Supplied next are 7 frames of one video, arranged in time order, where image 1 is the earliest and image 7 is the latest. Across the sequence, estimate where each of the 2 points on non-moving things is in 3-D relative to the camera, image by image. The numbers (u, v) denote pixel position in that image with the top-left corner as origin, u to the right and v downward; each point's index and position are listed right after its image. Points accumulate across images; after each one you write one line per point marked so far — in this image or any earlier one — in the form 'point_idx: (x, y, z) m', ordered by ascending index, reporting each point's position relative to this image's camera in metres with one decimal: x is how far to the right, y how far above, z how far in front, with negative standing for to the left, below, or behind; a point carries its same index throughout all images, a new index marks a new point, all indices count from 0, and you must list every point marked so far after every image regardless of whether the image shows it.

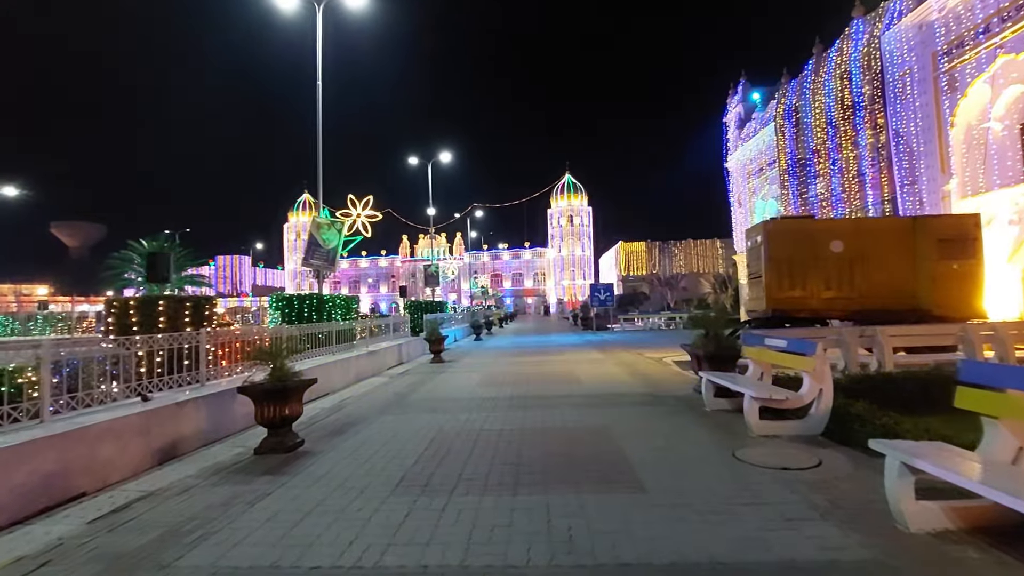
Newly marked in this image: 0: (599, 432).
0: (+1.2, -2.0, +6.8) m
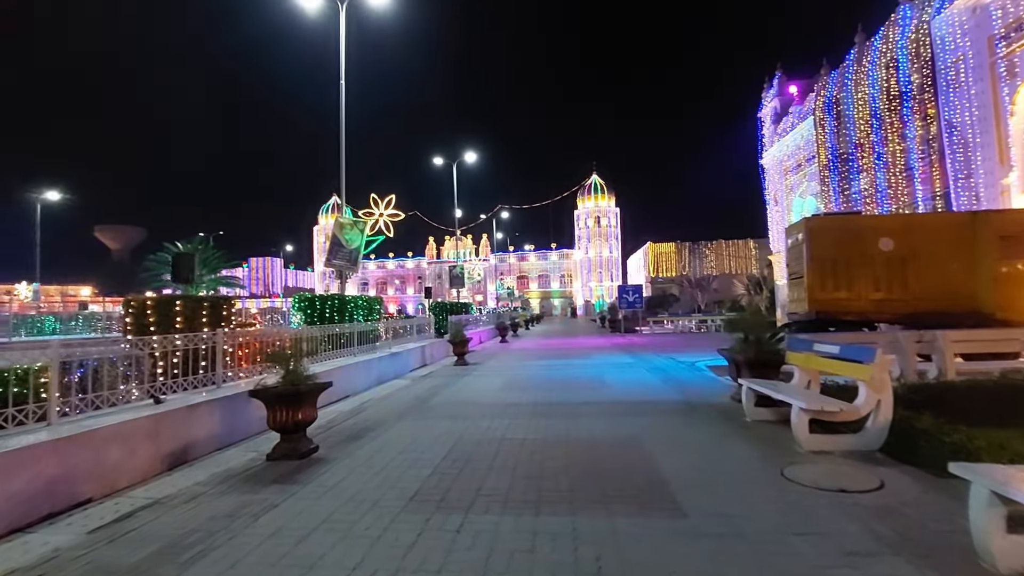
0: (+1.5, -2.0, +6.3) m
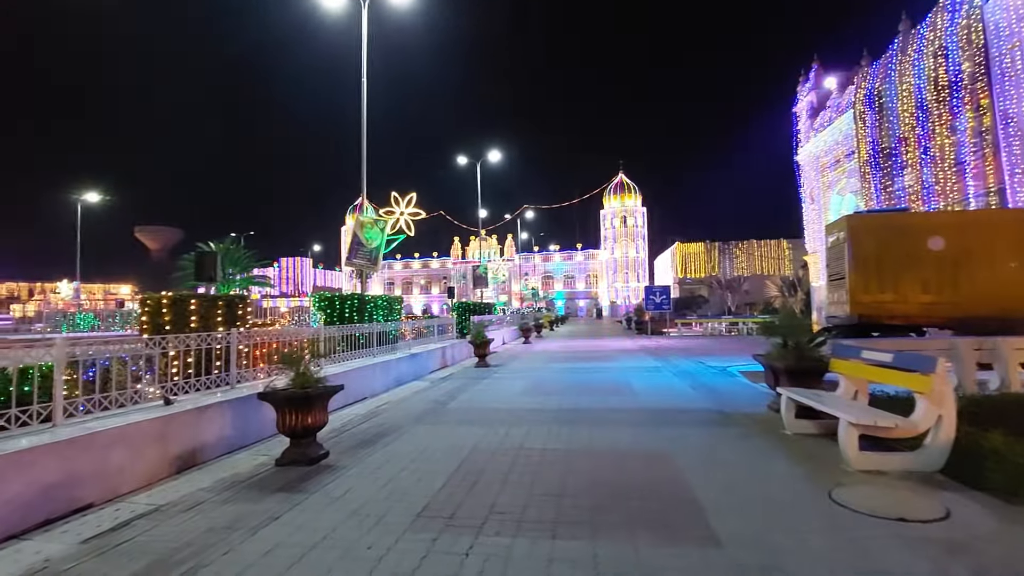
0: (+1.7, -2.0, +5.8) m
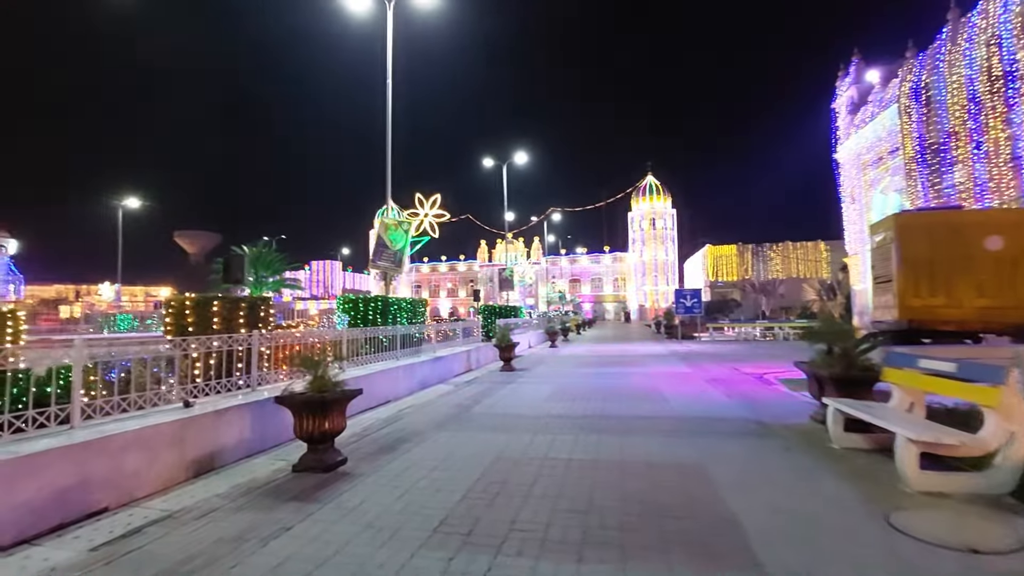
0: (+2.0, -2.0, +5.4) m
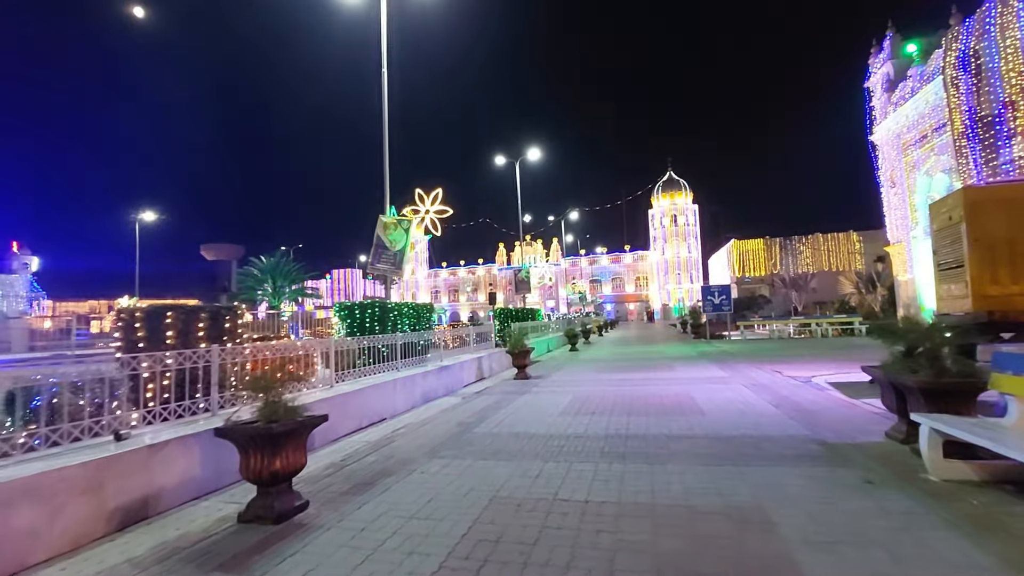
0: (+1.9, -1.9, +4.1) m
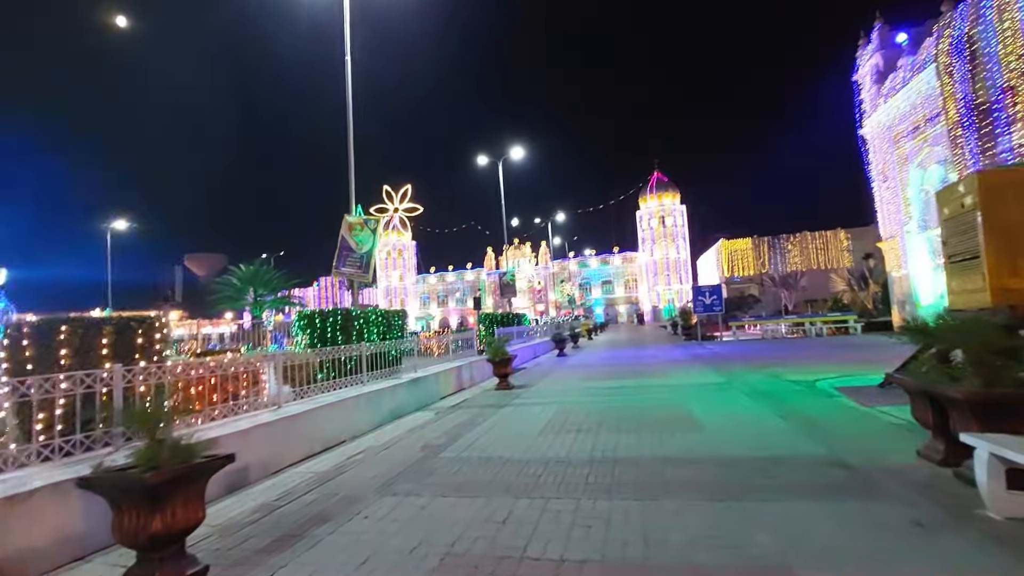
0: (+1.6, -1.9, +3.1) m
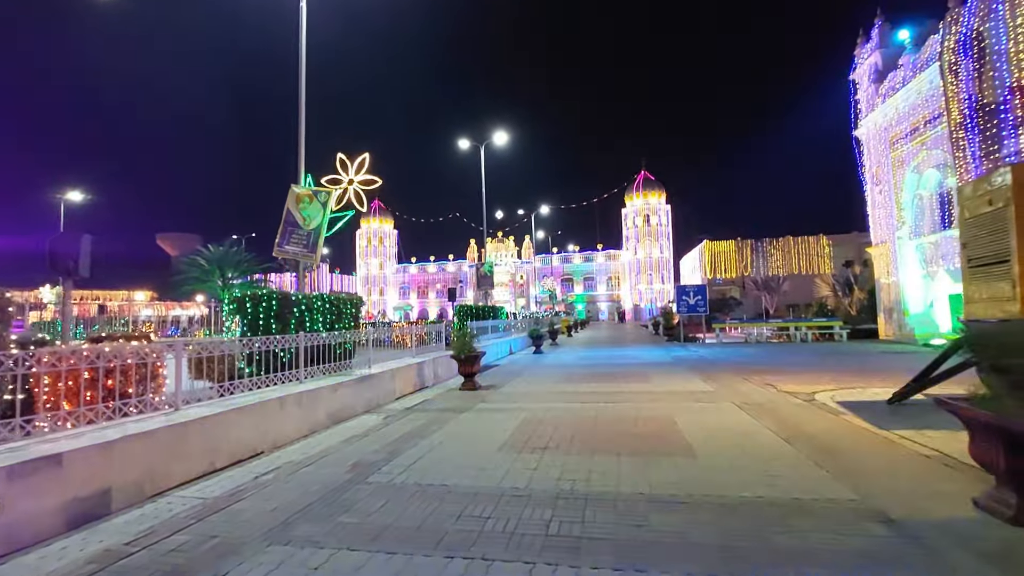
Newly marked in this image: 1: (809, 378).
0: (+1.2, -1.8, +1.8) m
1: (+7.1, -2.1, +12.0) m
